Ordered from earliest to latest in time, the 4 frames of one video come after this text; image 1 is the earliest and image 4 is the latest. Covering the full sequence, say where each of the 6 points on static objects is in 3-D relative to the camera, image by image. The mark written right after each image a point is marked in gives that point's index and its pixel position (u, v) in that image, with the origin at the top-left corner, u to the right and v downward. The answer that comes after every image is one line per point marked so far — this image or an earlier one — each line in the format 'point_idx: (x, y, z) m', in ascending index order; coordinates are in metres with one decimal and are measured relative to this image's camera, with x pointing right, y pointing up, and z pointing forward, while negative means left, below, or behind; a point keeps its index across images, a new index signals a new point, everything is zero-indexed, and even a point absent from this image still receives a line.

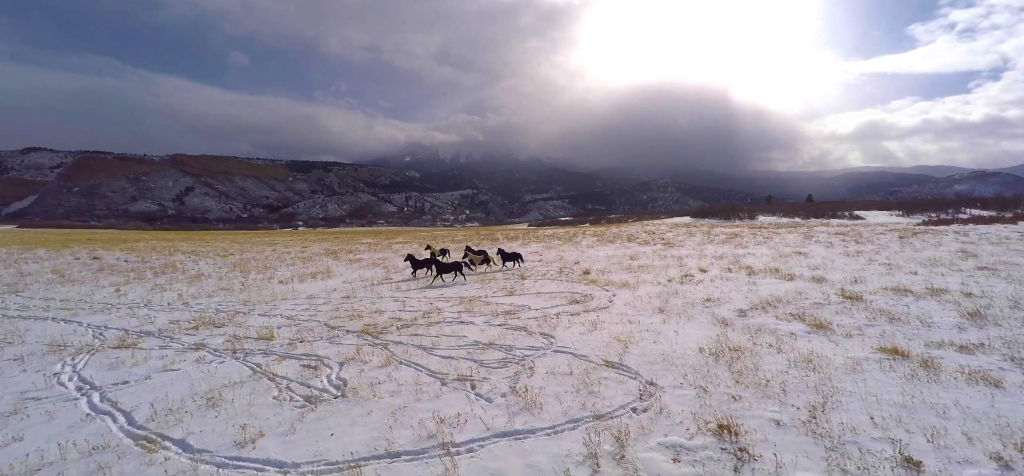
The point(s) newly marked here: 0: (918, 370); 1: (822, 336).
0: (+8.3, -2.7, +9.5) m
1: (+8.1, -2.6, +12.3) m
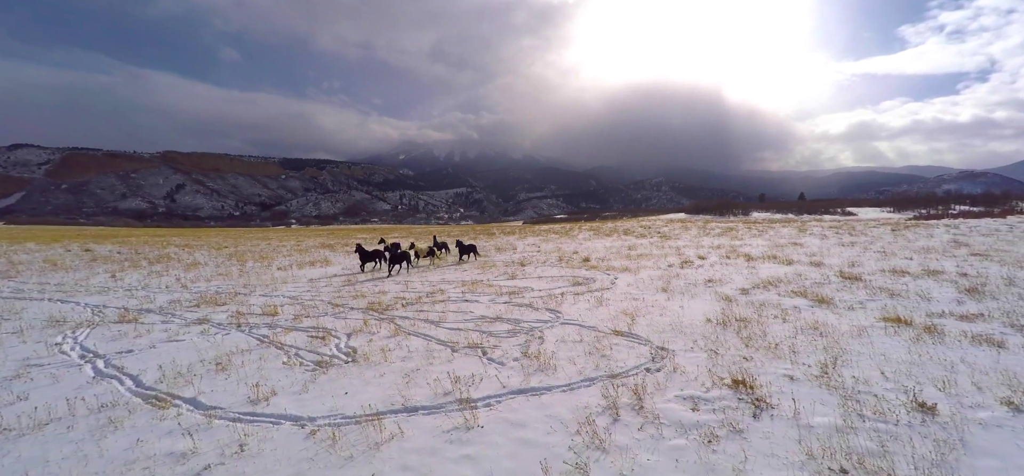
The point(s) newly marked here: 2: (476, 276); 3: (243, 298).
0: (+8.5, -2.0, +9.6) m
1: (+8.3, -1.9, +12.4) m
2: (-1.6, -1.6, +19.8) m
3: (-8.7, -1.9, +15.1) m
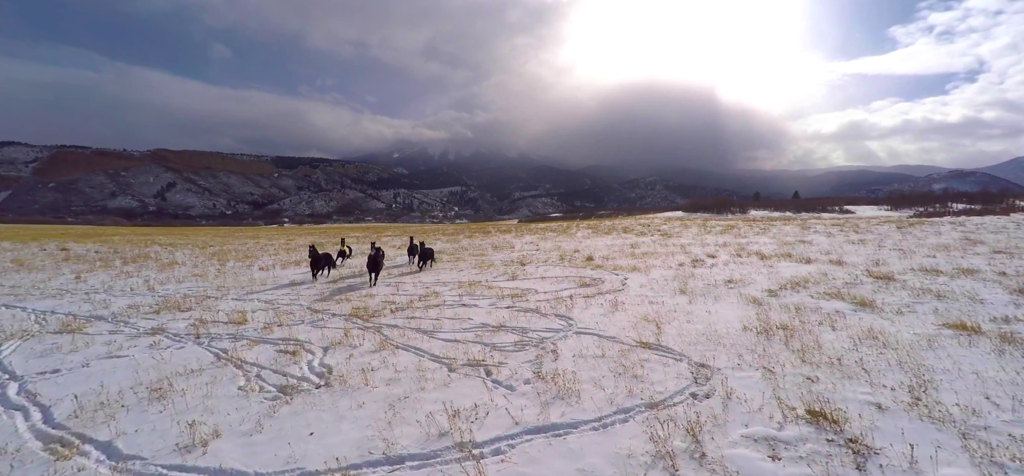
0: (+8.6, -1.9, +8.1) m
1: (+8.4, -1.8, +10.9) m
2: (-1.5, -1.5, +18.2) m
3: (-8.6, -1.9, +13.4) m
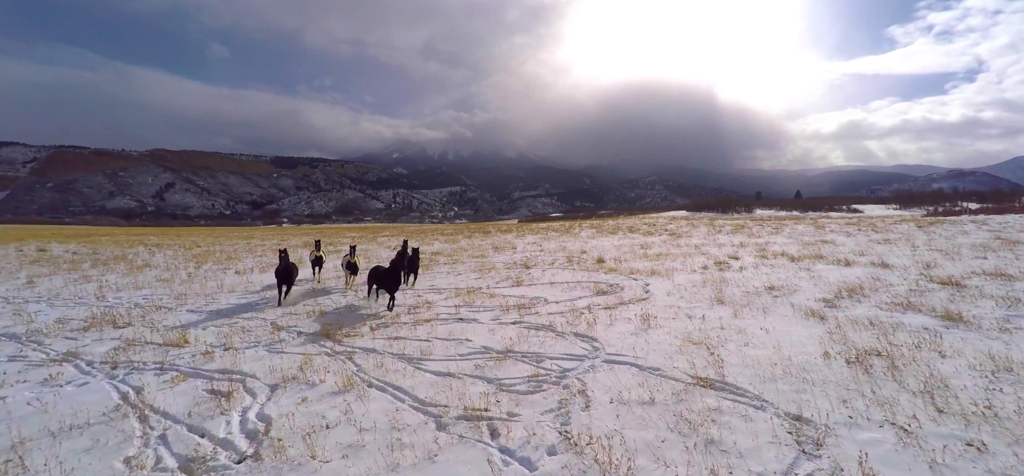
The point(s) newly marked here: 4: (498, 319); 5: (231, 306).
0: (+8.8, -1.9, +5.9) m
1: (+8.6, -1.8, +8.7) m
2: (-1.4, -1.5, +15.9) m
3: (-8.4, -1.9, +11.1) m
4: (-0.3, -1.8, +10.4) m
5: (-7.4, -1.8, +12.3) m
